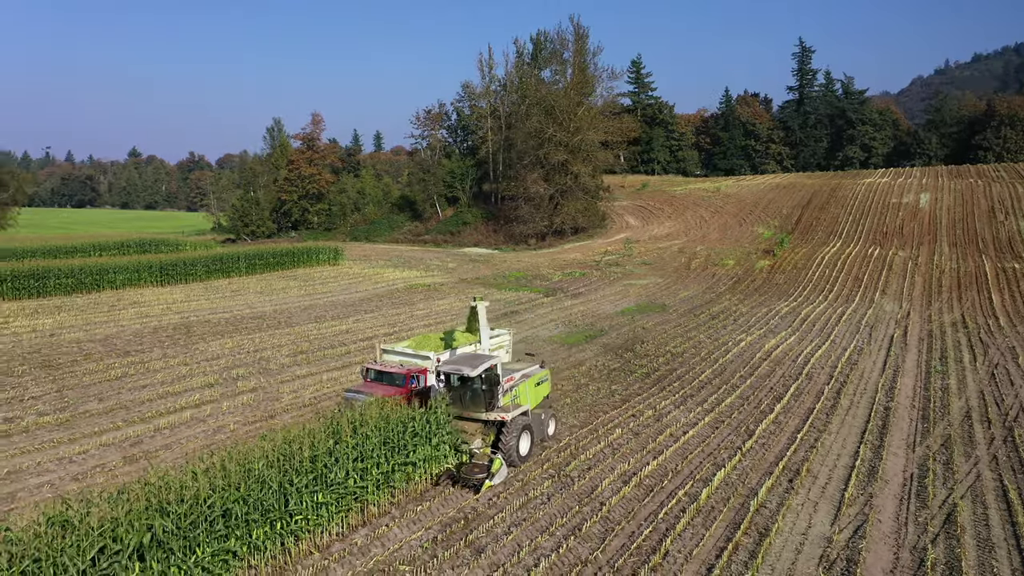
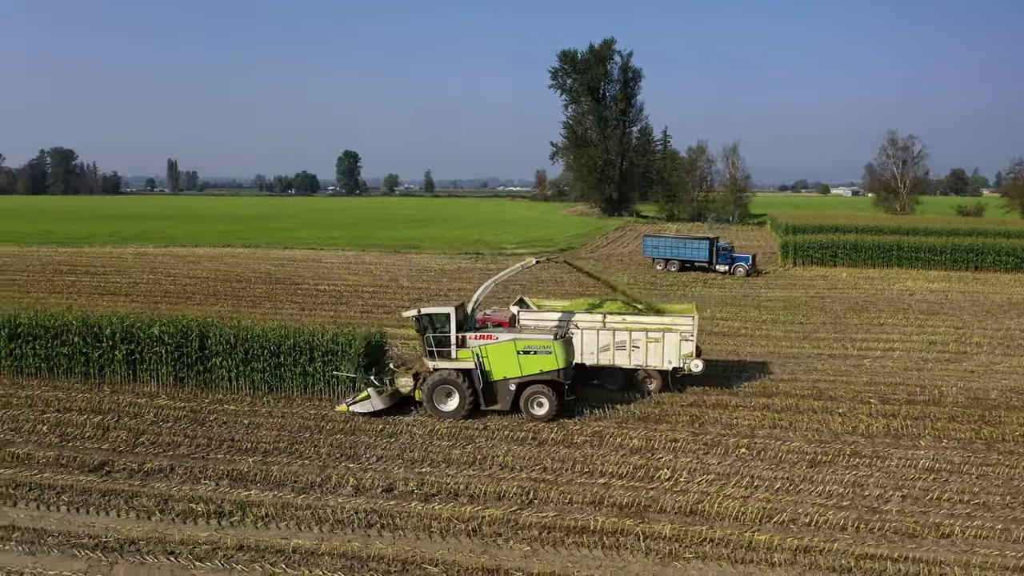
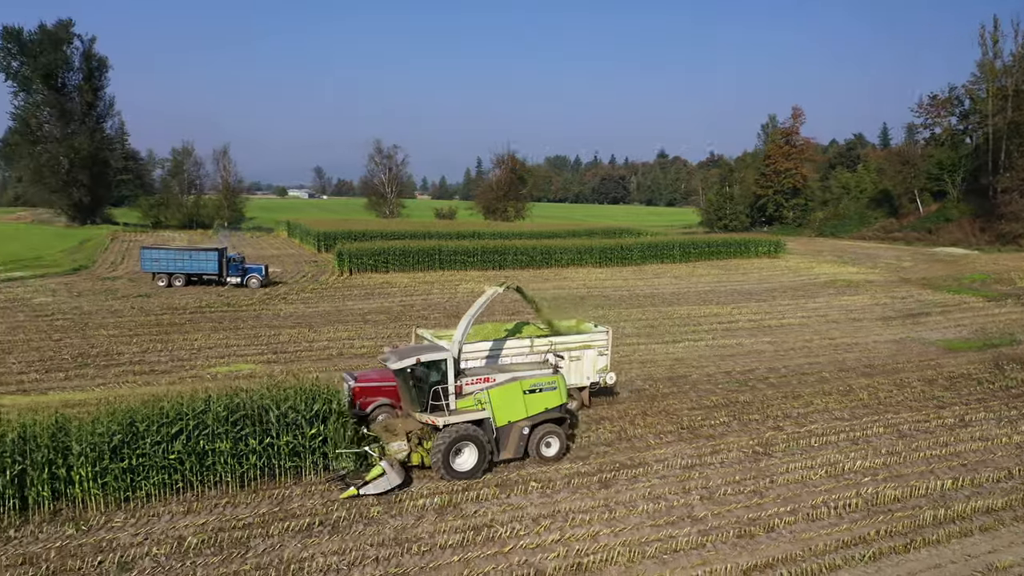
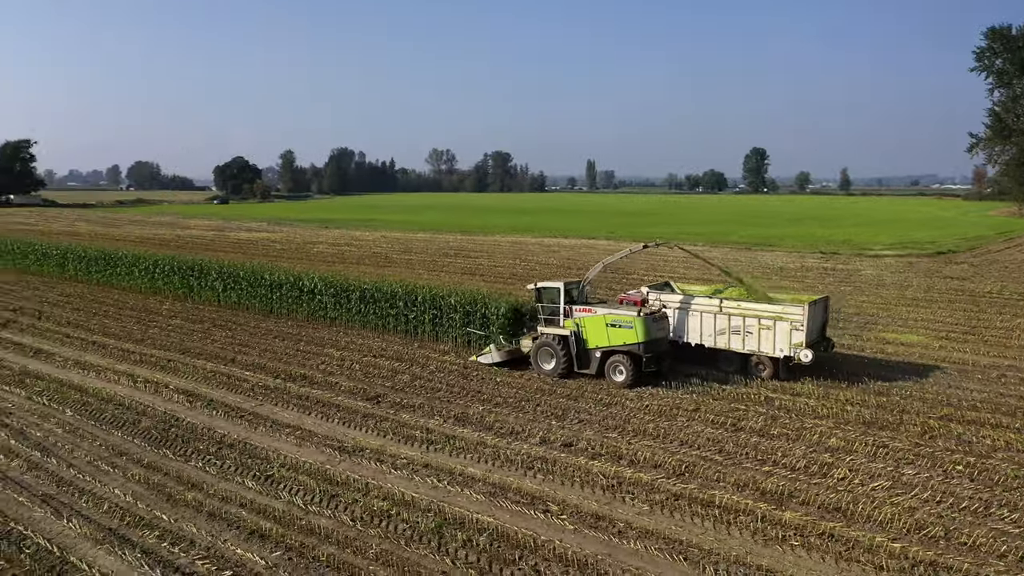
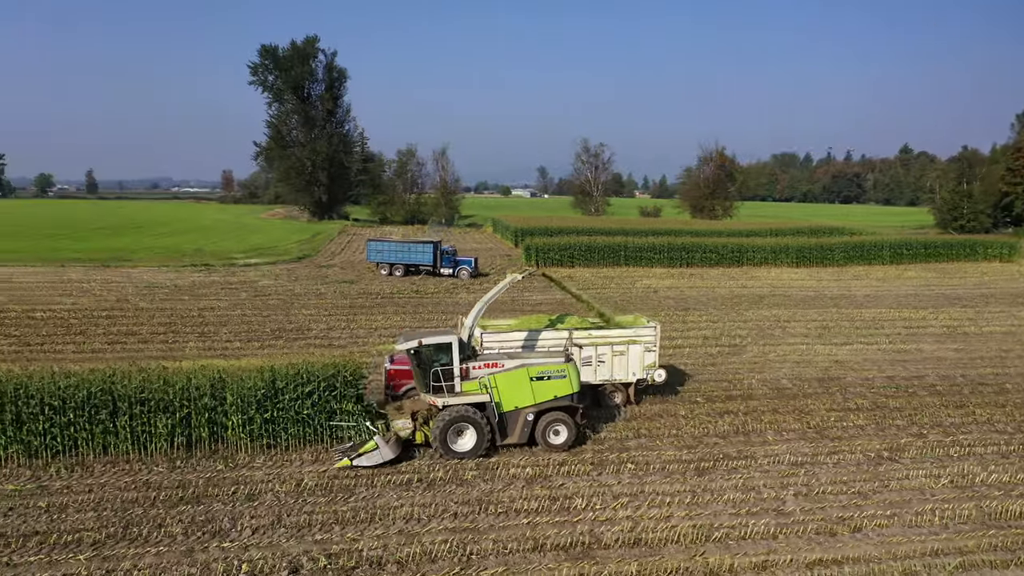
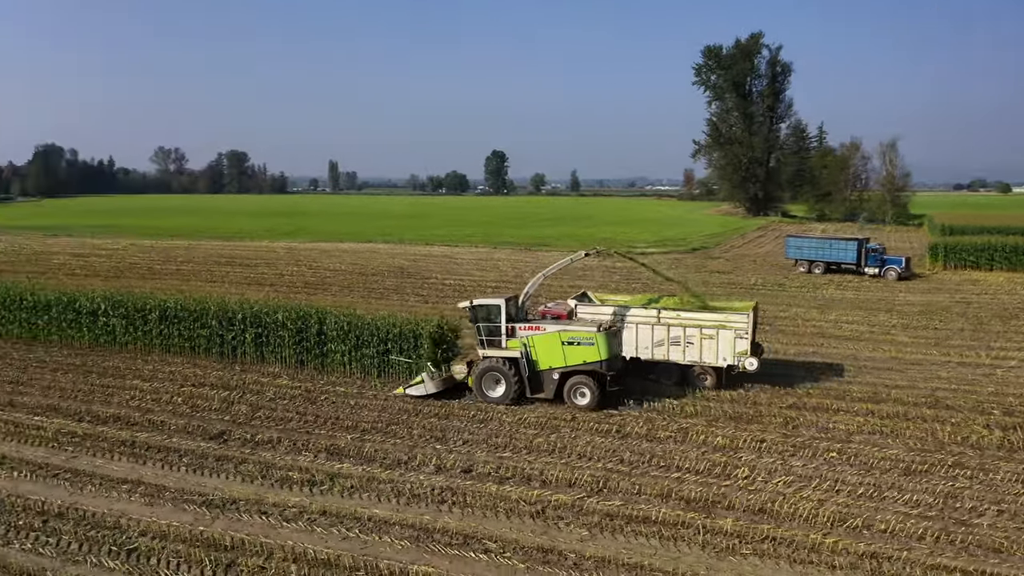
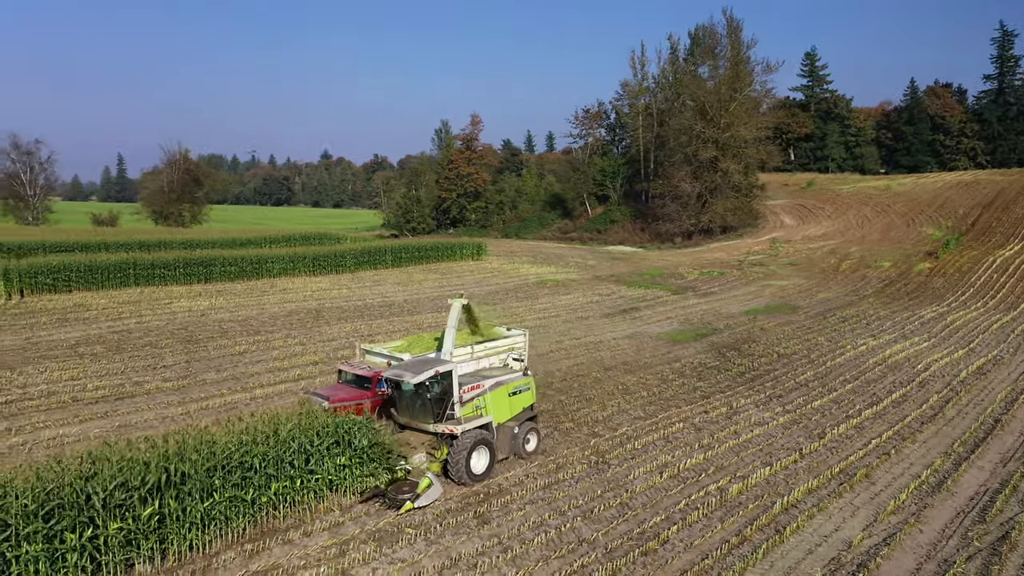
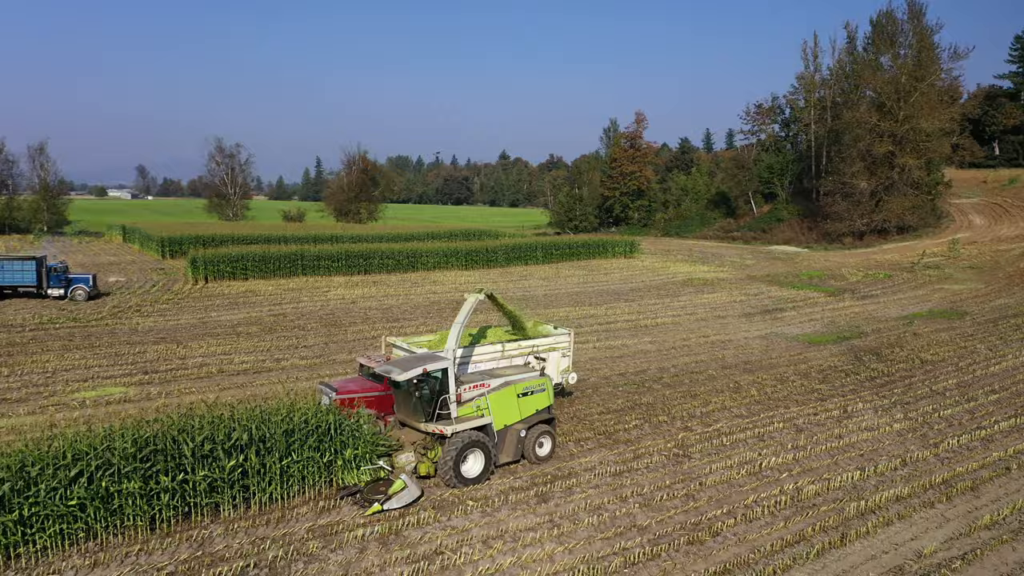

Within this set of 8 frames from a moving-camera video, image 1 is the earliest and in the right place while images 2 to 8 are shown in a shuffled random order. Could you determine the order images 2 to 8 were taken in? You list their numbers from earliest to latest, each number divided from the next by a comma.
7, 8, 3, 5, 2, 6, 4
